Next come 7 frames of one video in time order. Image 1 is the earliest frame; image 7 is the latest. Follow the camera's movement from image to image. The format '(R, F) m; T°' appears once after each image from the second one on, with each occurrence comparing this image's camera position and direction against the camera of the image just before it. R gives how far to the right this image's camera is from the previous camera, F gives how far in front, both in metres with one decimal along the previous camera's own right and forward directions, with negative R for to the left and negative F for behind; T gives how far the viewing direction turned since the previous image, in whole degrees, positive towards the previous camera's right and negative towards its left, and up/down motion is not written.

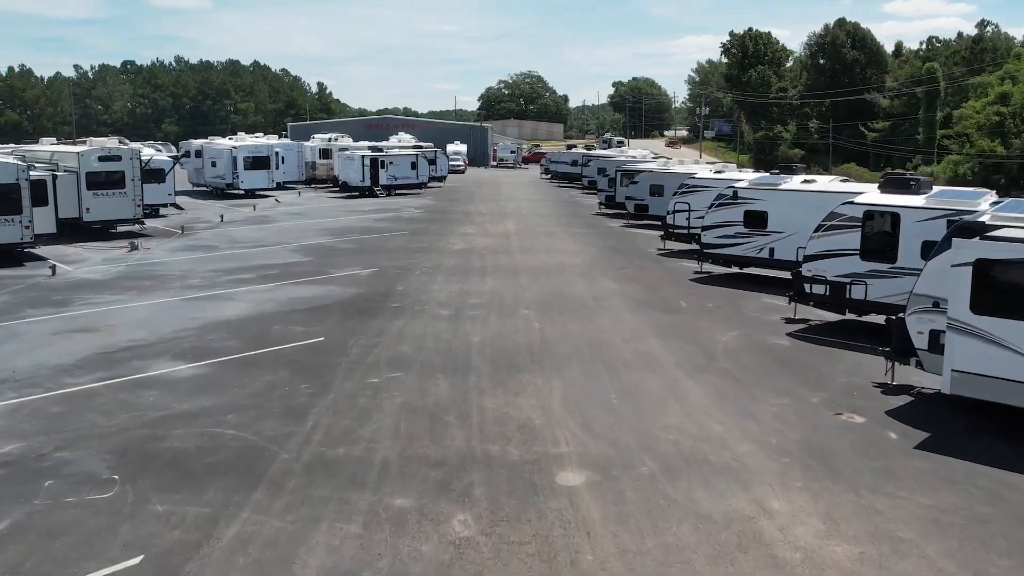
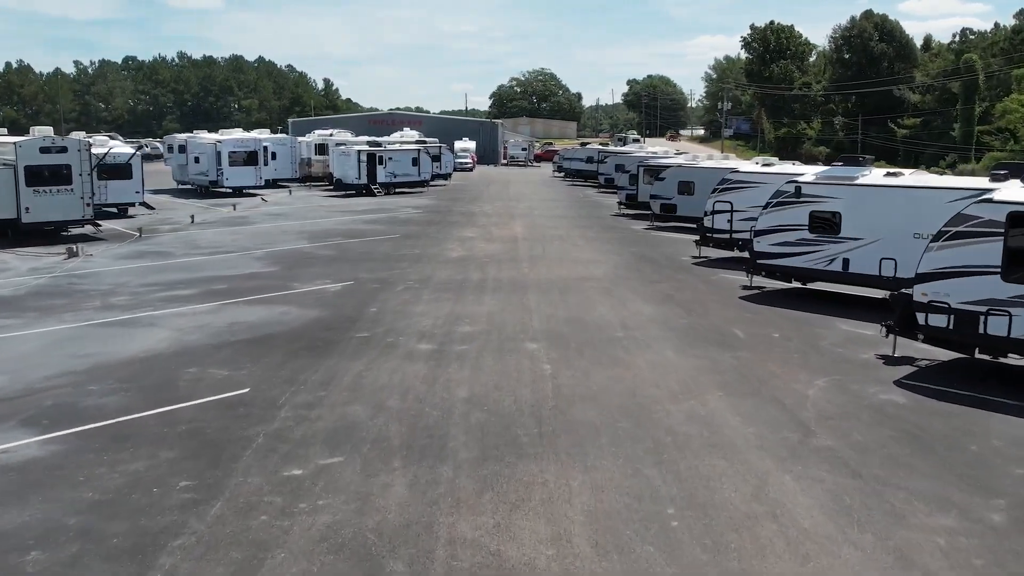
(+0.1, +4.5) m; -1°
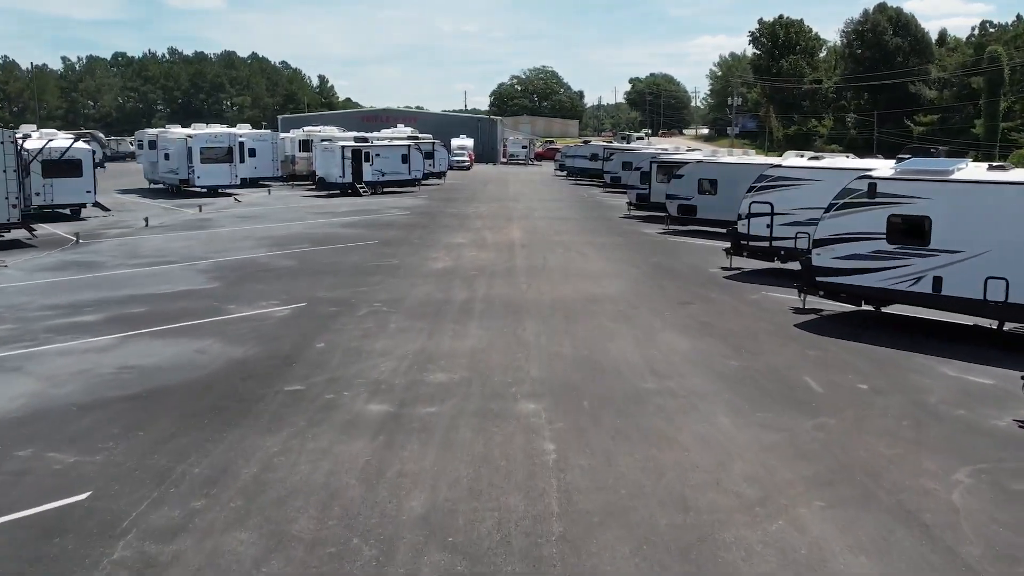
(+0.1, +3.9) m; 0°
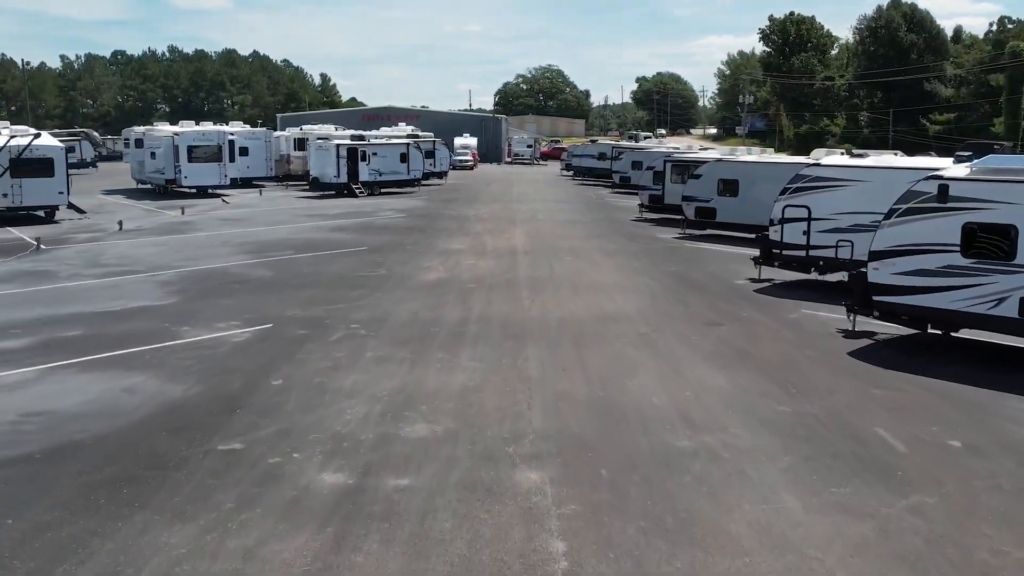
(+0.1, +2.2) m; 0°
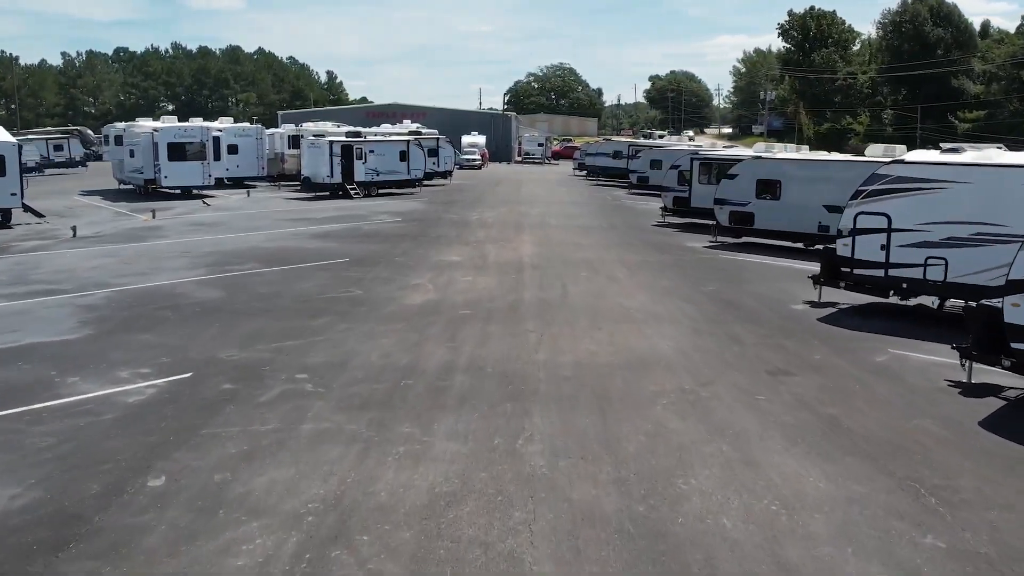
(+0.1, +3.3) m; -1°
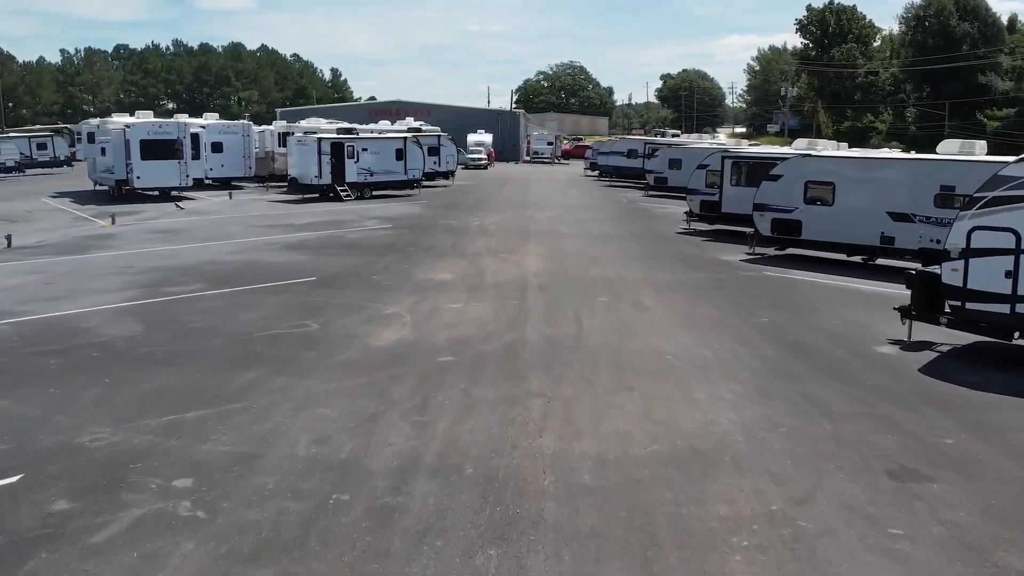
(+0.1, +3.3) m; -1°
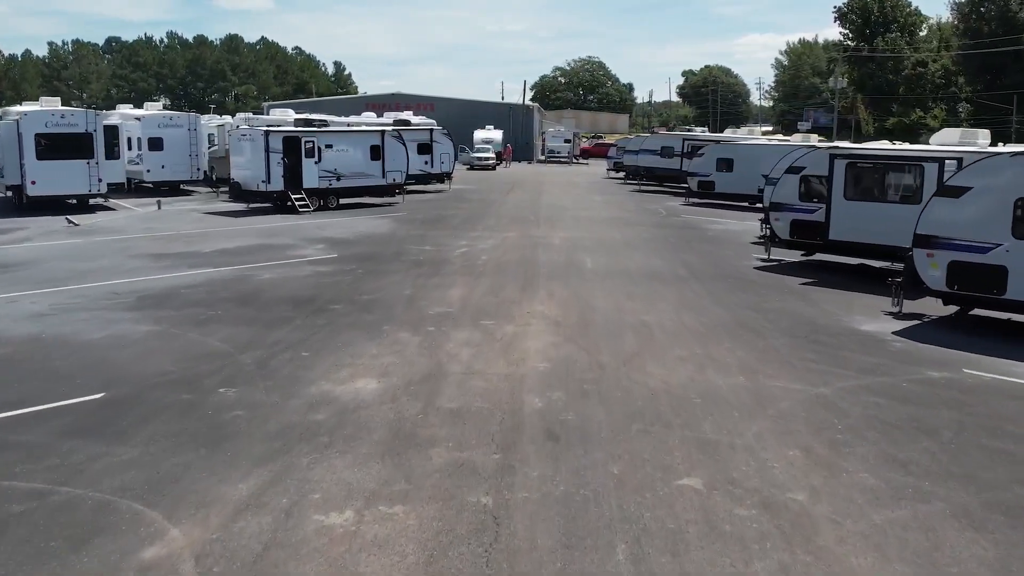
(+0.3, +7.8) m; -1°
